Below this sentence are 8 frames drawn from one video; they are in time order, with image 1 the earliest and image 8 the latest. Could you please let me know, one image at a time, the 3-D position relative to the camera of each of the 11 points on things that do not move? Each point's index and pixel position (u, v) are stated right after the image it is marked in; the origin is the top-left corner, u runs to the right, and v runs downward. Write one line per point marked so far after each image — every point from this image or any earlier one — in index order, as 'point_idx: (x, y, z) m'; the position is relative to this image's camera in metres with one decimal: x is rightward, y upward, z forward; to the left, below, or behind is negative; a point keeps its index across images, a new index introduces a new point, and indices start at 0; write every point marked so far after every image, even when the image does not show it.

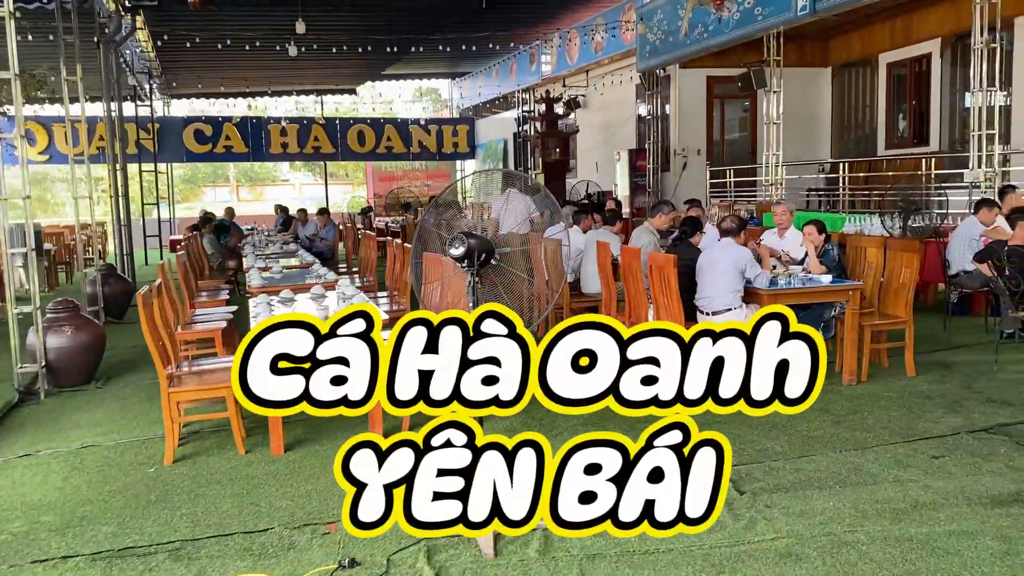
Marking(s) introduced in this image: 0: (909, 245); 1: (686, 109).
0: (+2.3, +0.2, +5.1) m
1: (+2.7, +2.7, +13.5) m
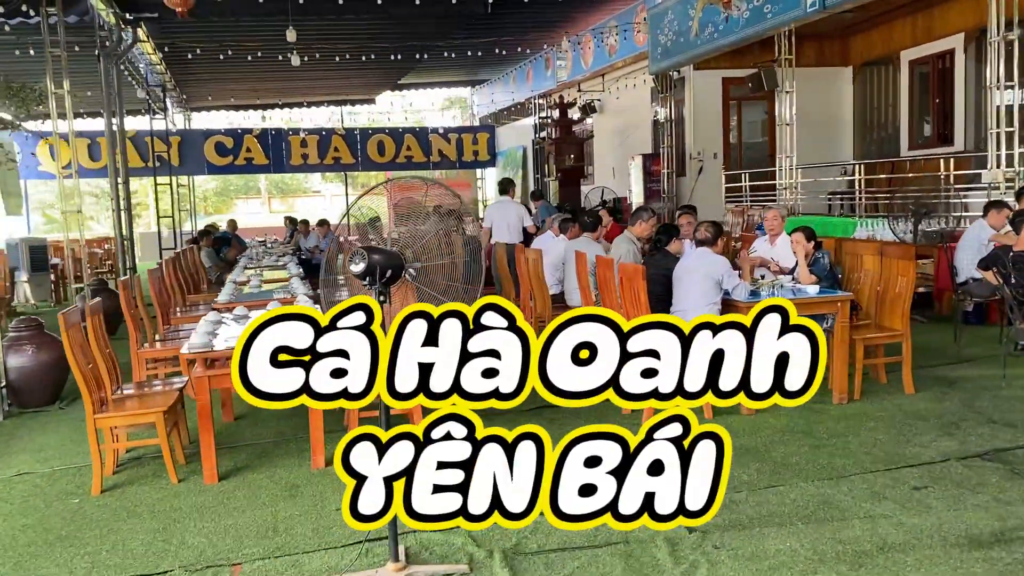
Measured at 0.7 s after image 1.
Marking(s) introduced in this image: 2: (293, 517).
0: (+2.1, +0.2, +4.7) m
1: (+2.8, +2.6, +13.1) m
2: (-0.8, -0.8, +3.3) m
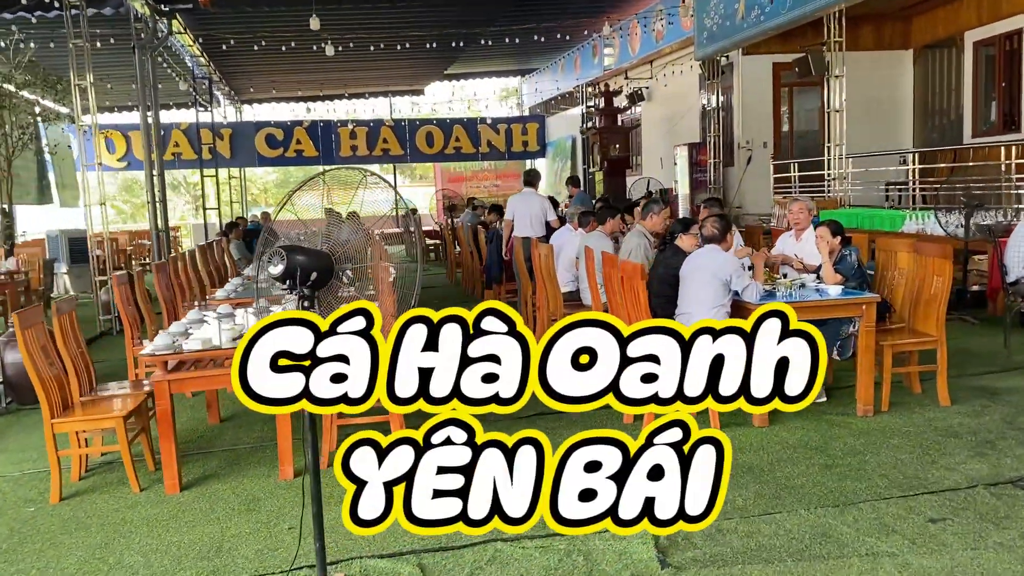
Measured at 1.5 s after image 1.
0: (+2.1, +0.2, +4.3) m
1: (+3.4, +2.7, +12.6) m
2: (-0.9, -0.9, +3.0) m
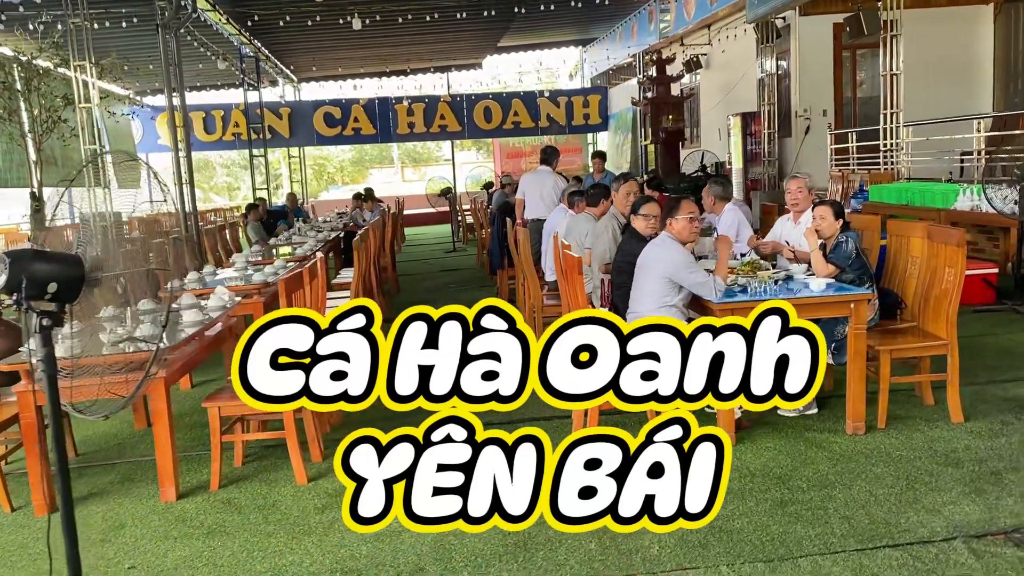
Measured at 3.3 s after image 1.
0: (+1.8, +0.2, +3.6) m
1: (+3.9, +3.0, +11.6) m
2: (-1.3, -0.9, +2.7) m
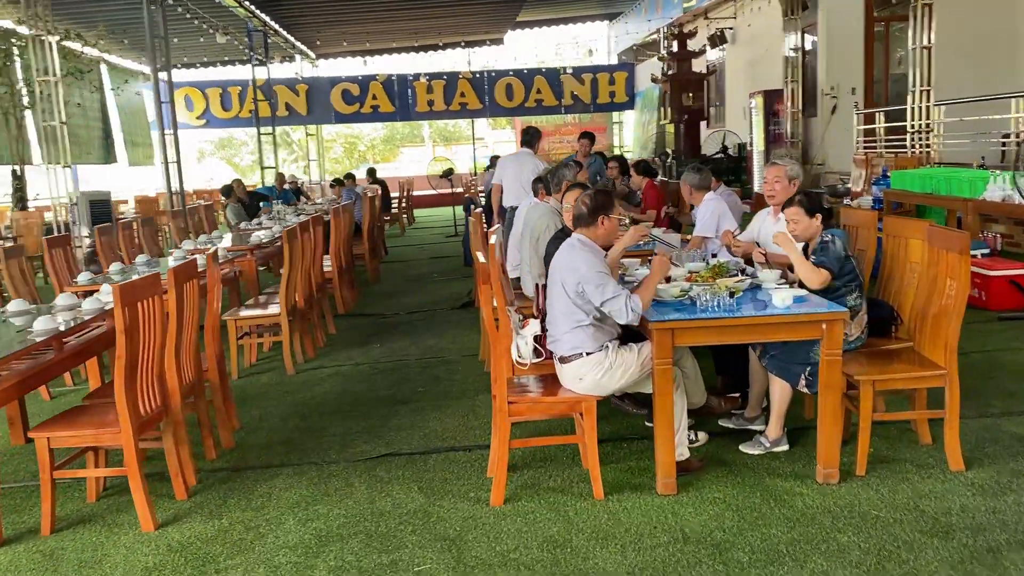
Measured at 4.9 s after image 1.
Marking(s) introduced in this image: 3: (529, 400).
0: (+1.4, +0.2, +2.9) m
1: (+4.0, +3.1, +10.8) m
2: (-1.7, -0.9, +2.1) m
3: (0.0, -0.3, +2.8) m
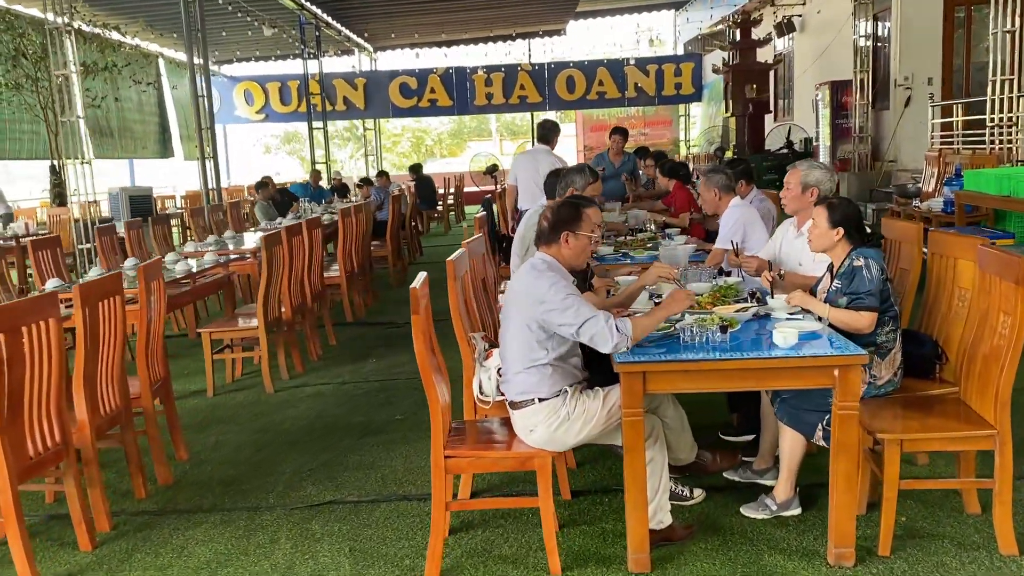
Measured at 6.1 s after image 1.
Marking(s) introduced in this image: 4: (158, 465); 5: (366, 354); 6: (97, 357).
0: (+1.3, +0.1, +2.3) m
1: (+4.5, +3.0, +9.9) m
2: (-1.9, -1.0, +1.8) m
3: (-0.1, -0.4, +2.3) m
4: (-1.2, -0.6, +3.1) m
5: (-0.8, -0.4, +5.0) m
6: (-1.3, -0.2, +2.8) m
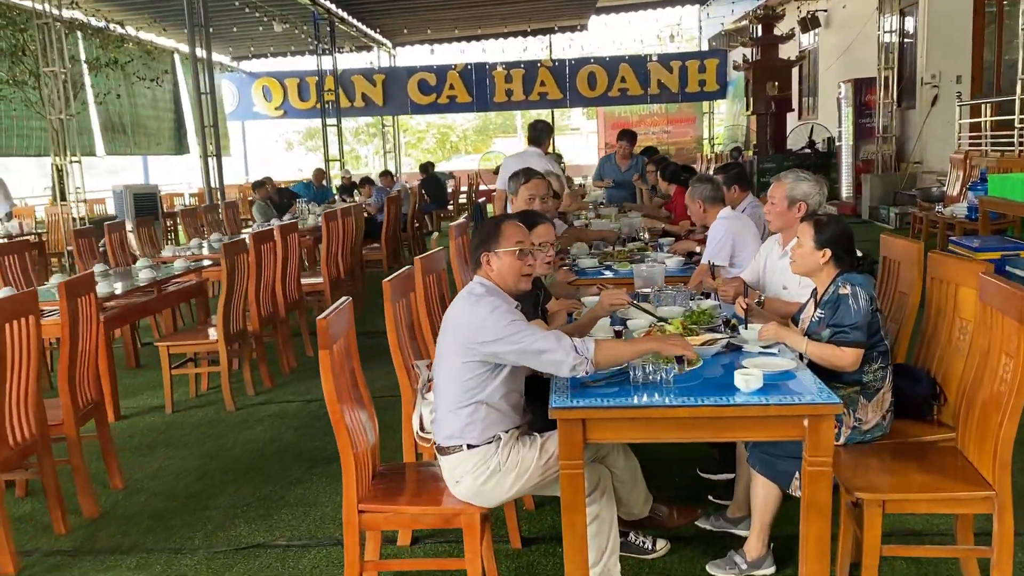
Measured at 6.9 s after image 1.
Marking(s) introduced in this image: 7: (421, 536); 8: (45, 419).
0: (+1.1, 0.0, +2.0) m
1: (+4.6, +2.9, +9.5) m
2: (-2.1, -1.0, +1.6) m
3: (-0.3, -0.5, +2.0) m
4: (-1.4, -0.7, +2.9) m
5: (-0.9, -0.4, +4.8) m
6: (-1.4, -0.3, +2.5) m
7: (-0.3, -0.7, +2.6) m
8: (-1.4, -0.4, +2.7) m
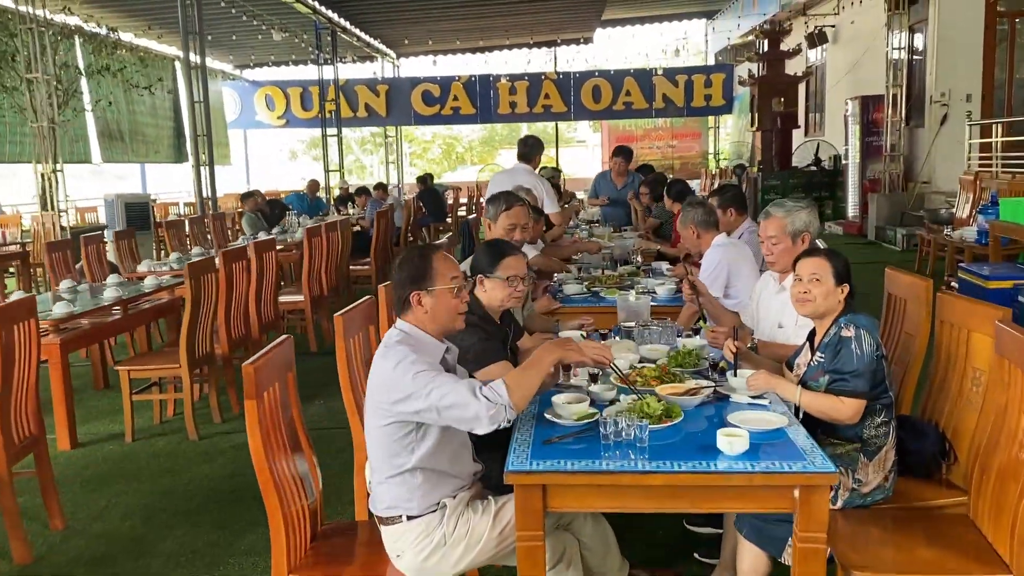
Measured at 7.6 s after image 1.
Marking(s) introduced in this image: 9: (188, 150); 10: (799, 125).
0: (+1.0, -0.1, +1.7) m
1: (+4.6, +2.6, +9.3) m
2: (-2.2, -1.1, +1.4) m
3: (-0.4, -0.6, +1.8) m
4: (-1.5, -0.8, +2.7) m
5: (-1.0, -0.5, +4.5) m
6: (-1.5, -0.3, +2.3) m
7: (-0.4, -0.8, +2.3) m
8: (-1.5, -0.5, +2.5) m
9: (-5.7, +2.4, +15.5) m
10: (+3.7, +2.1, +11.7) m
